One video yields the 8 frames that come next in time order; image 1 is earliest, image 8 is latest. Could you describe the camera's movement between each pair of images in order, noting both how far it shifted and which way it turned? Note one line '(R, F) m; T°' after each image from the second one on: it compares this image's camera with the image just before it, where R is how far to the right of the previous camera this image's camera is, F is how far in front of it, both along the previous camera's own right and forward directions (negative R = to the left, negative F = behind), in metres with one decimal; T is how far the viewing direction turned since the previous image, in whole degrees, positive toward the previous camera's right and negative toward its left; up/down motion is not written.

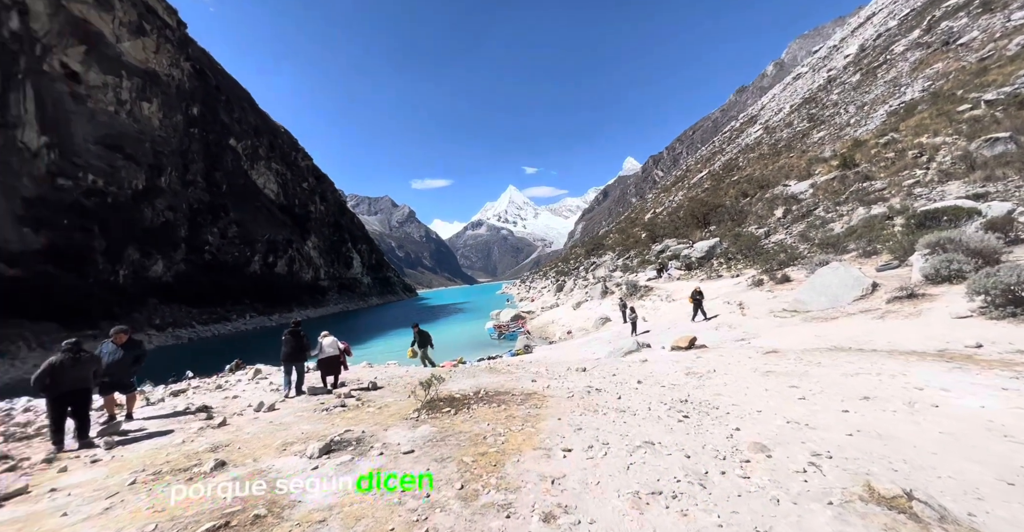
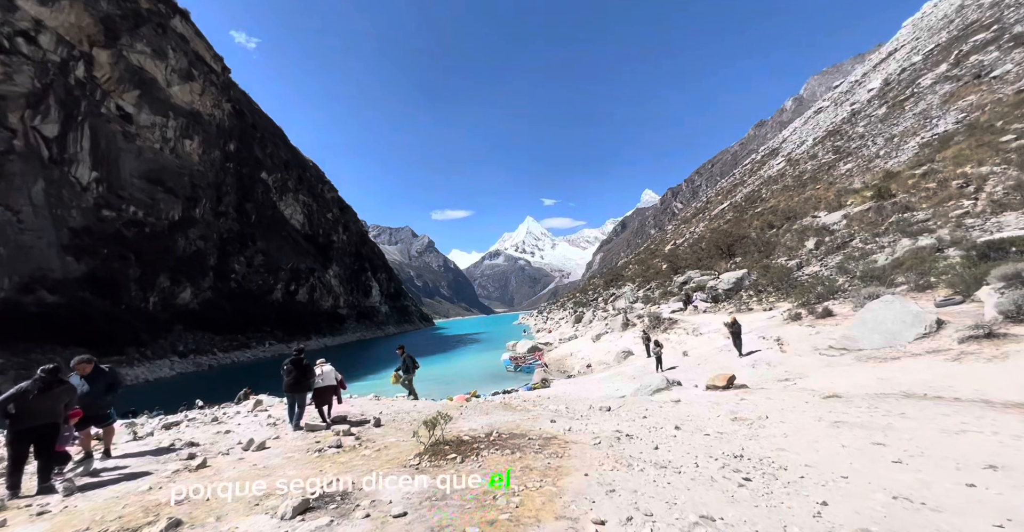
(0.0, +0.6) m; -3°
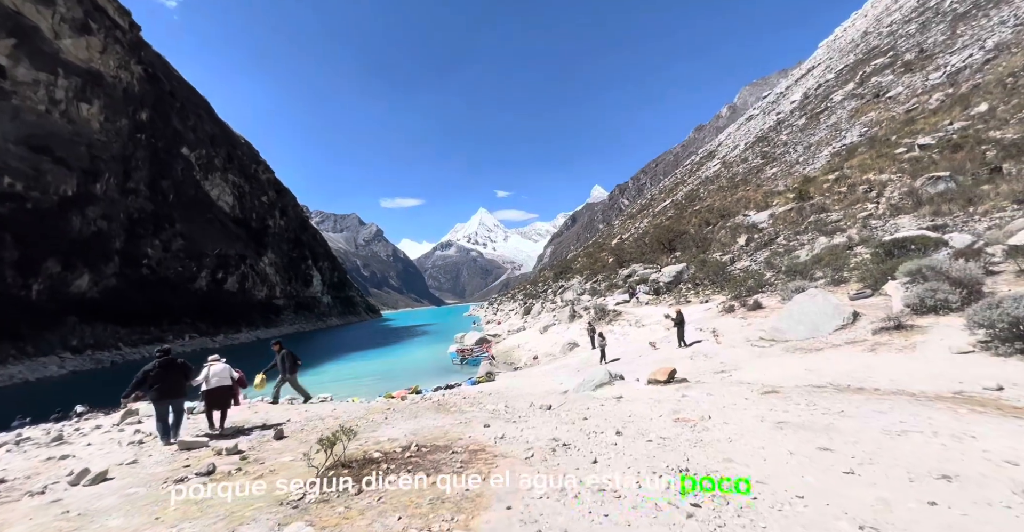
(+0.3, +0.7) m; +7°
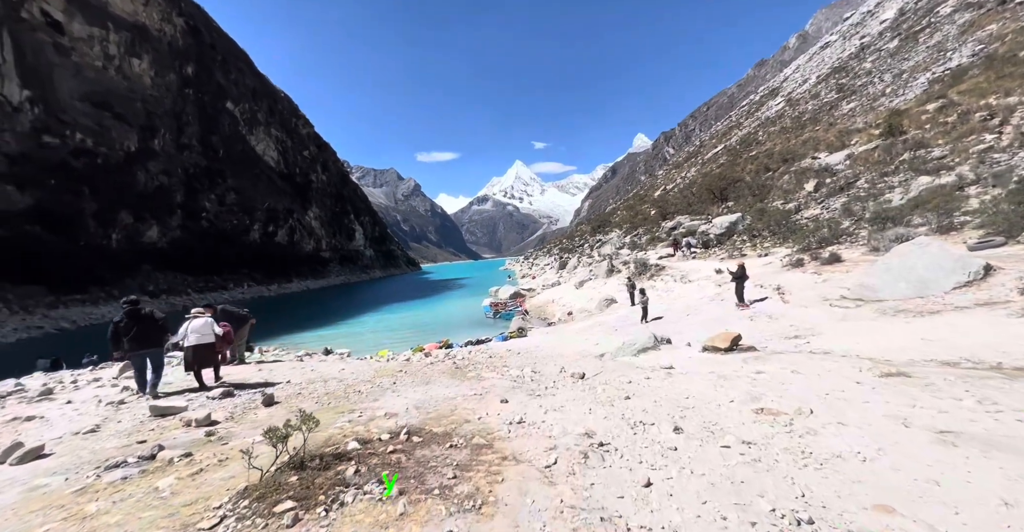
(+0.1, +1.4) m; -5°
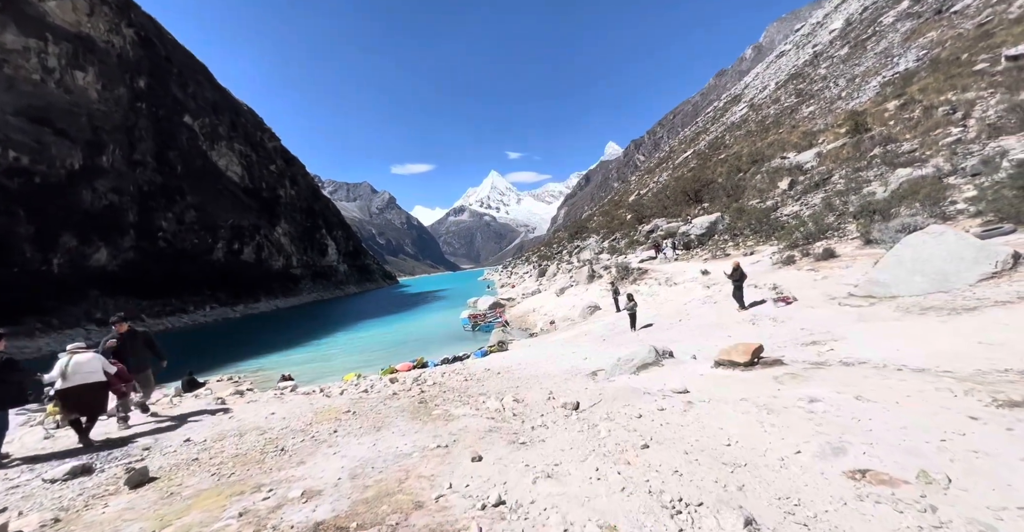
(+0.1, +1.3) m; +3°
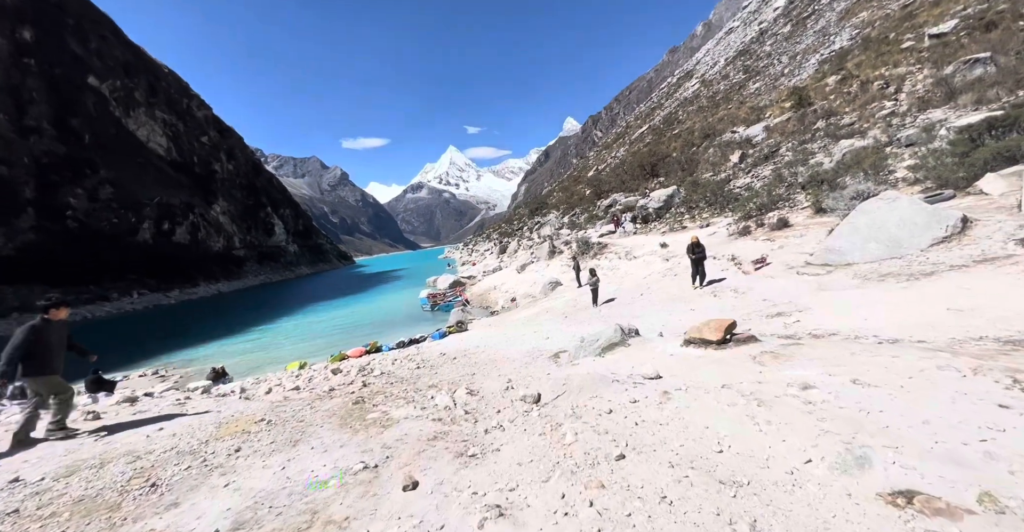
(+0.2, +0.8) m; +6°
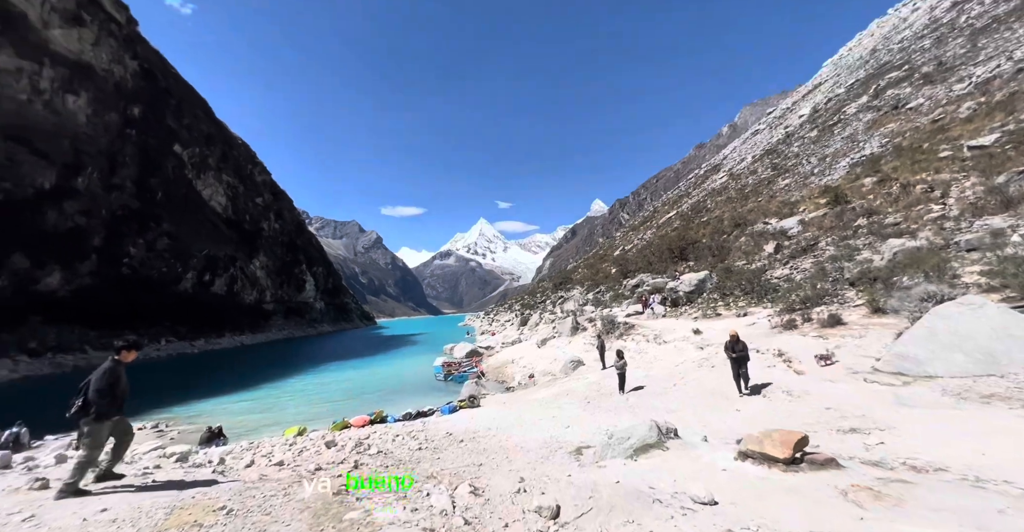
(0.0, +0.6) m; -4°
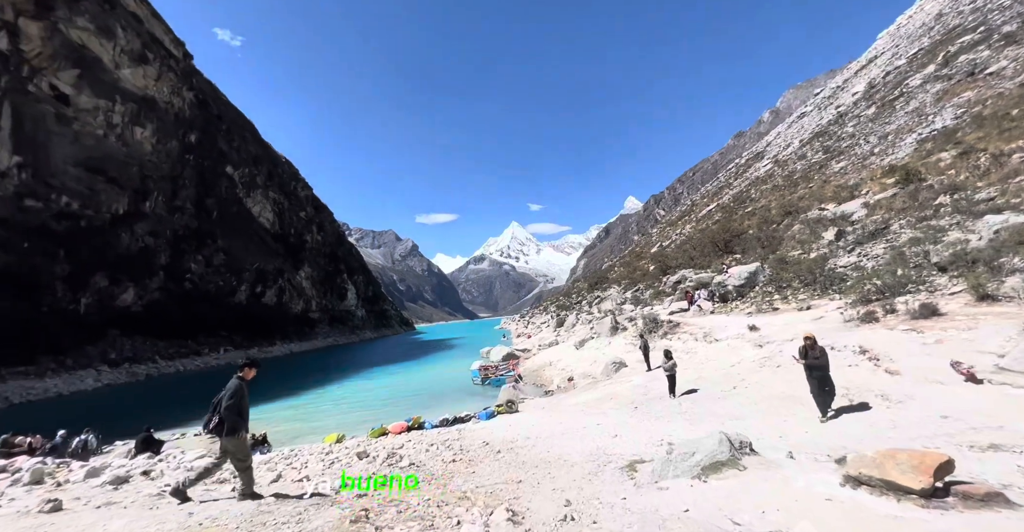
(0.0, +0.8) m; -5°
